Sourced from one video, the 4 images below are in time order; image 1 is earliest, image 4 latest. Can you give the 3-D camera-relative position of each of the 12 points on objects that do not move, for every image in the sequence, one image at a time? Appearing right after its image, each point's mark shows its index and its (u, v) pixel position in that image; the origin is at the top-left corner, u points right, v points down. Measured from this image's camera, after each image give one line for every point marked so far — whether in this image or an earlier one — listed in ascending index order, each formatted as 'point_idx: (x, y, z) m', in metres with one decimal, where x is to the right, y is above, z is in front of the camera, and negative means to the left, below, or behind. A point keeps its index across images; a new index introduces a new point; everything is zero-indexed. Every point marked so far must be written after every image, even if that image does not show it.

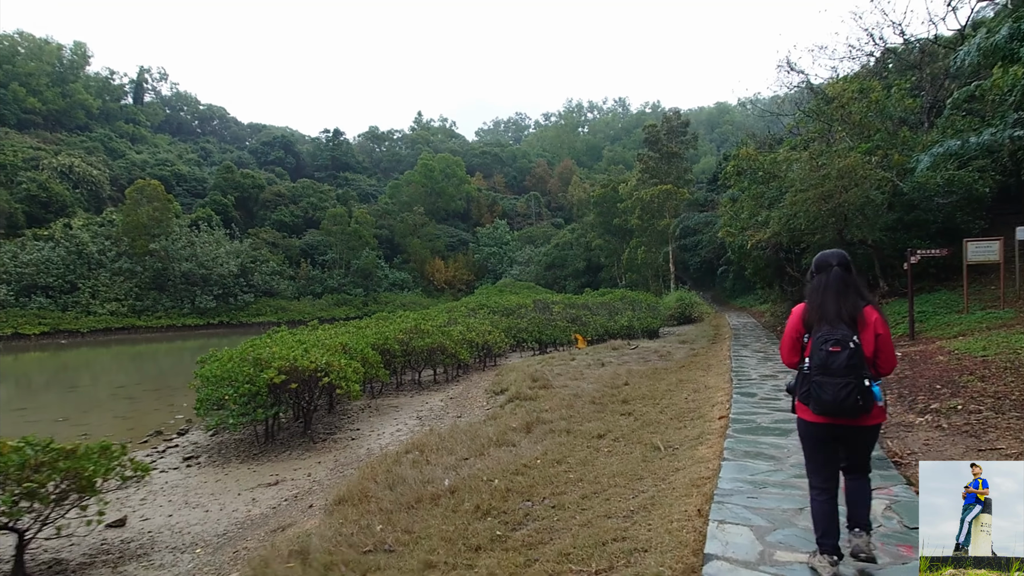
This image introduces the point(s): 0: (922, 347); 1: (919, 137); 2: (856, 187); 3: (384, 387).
0: (+4.8, -0.7, +7.2) m
1: (+6.8, +2.5, +10.3) m
2: (+5.3, +1.6, +9.4) m
3: (-2.0, -1.6, +9.6) m
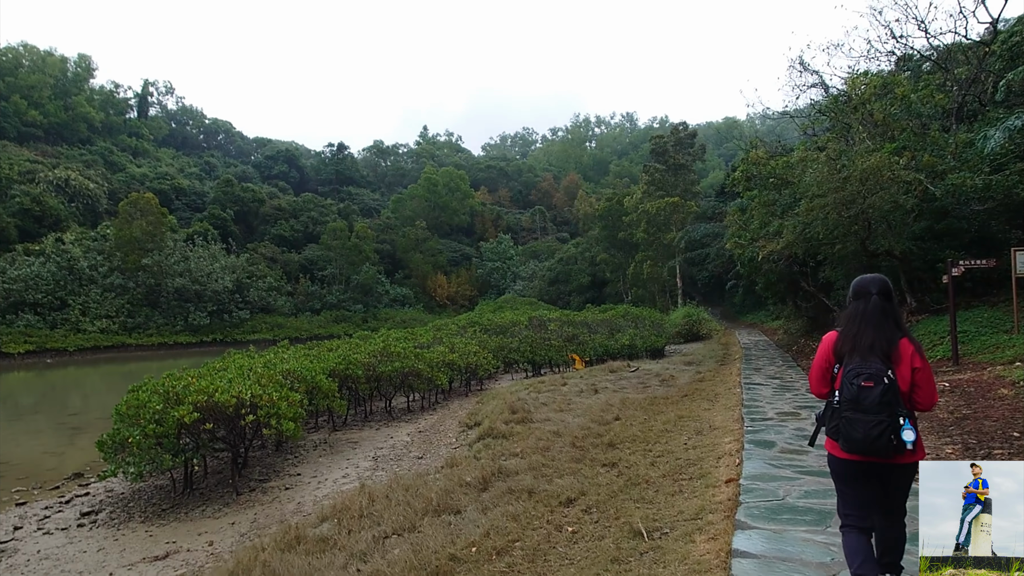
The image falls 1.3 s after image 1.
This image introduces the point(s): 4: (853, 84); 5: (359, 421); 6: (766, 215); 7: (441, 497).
0: (+4.5, -0.9, +6.0) m
1: (+6.5, +2.3, +9.2) m
2: (+5.0, +1.3, +8.3) m
3: (-2.3, -1.8, +8.5) m
4: (+5.5, +3.3, +10.0) m
5: (-2.1, -1.9, +8.7) m
6: (+4.6, +1.3, +11.2) m
7: (-0.4, -1.4, +4.0) m
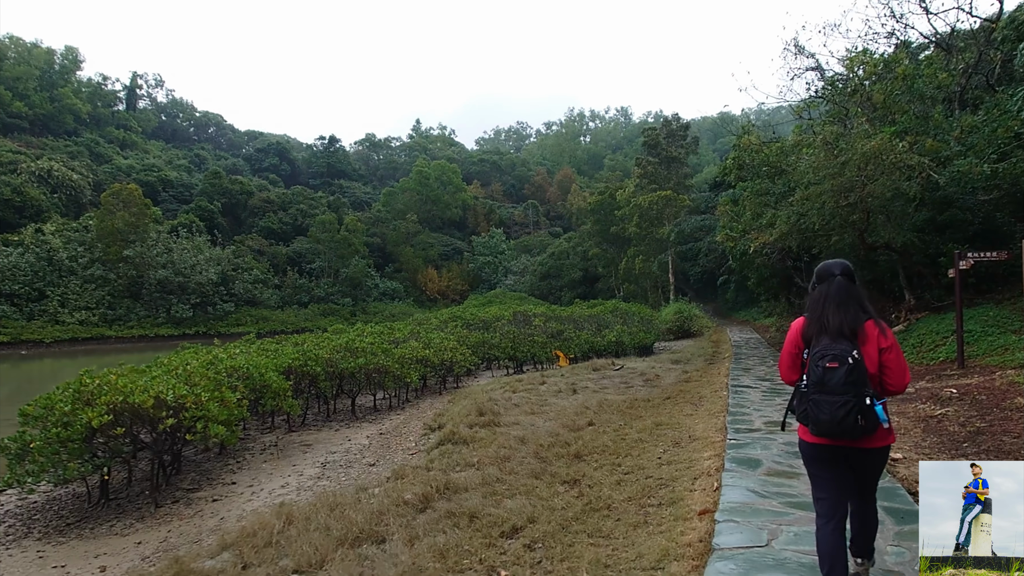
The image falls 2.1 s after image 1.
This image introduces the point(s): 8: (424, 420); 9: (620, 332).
0: (+4.2, -0.8, +5.5) m
1: (+6.2, +2.3, +8.6) m
2: (+4.6, +1.4, +7.7) m
3: (-2.7, -1.7, +7.9) m
4: (+5.2, +3.4, +9.4) m
5: (-2.5, -1.7, +8.1) m
6: (+4.3, +1.4, +10.6) m
7: (-0.8, -1.3, +3.4) m
8: (-1.1, -1.7, +7.7) m
9: (+2.5, -1.0, +14.6) m
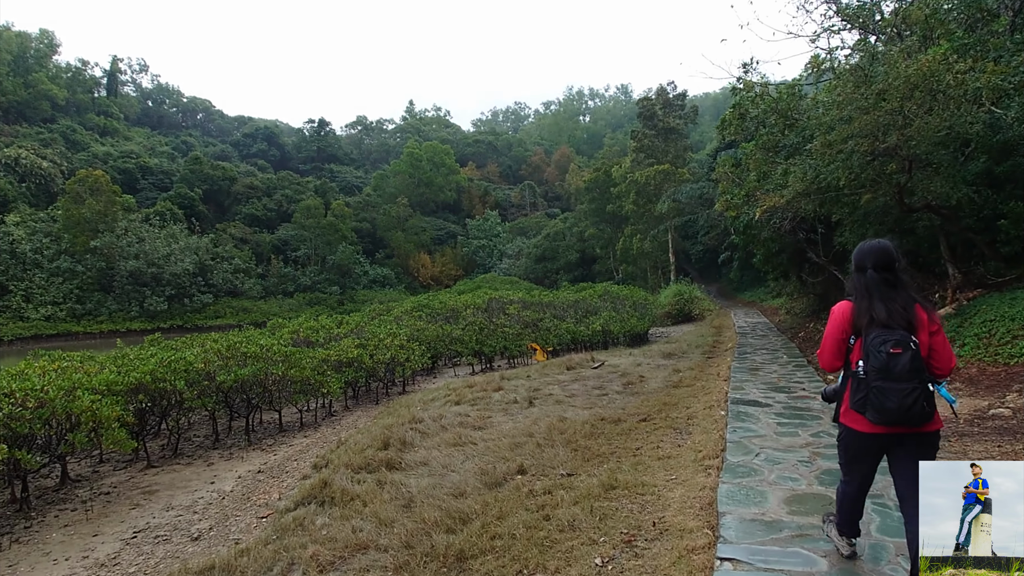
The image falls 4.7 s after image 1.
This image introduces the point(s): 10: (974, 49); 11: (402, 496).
0: (+3.5, -0.6, +3.6) m
1: (+5.5, +2.6, +6.6) m
2: (+3.9, +1.7, +5.7) m
3: (-3.3, -1.6, +6.0) m
4: (+4.5, +3.7, +7.3) m
5: (-3.1, -1.6, +6.2) m
6: (+3.6, +1.8, +8.6) m
7: (-1.5, -1.2, +1.5) m
8: (-1.7, -1.5, +5.8) m
9: (+1.9, -0.7, +12.7) m
10: (+5.0, +2.6, +6.6) m
11: (-0.7, -1.2, +3.5) m
